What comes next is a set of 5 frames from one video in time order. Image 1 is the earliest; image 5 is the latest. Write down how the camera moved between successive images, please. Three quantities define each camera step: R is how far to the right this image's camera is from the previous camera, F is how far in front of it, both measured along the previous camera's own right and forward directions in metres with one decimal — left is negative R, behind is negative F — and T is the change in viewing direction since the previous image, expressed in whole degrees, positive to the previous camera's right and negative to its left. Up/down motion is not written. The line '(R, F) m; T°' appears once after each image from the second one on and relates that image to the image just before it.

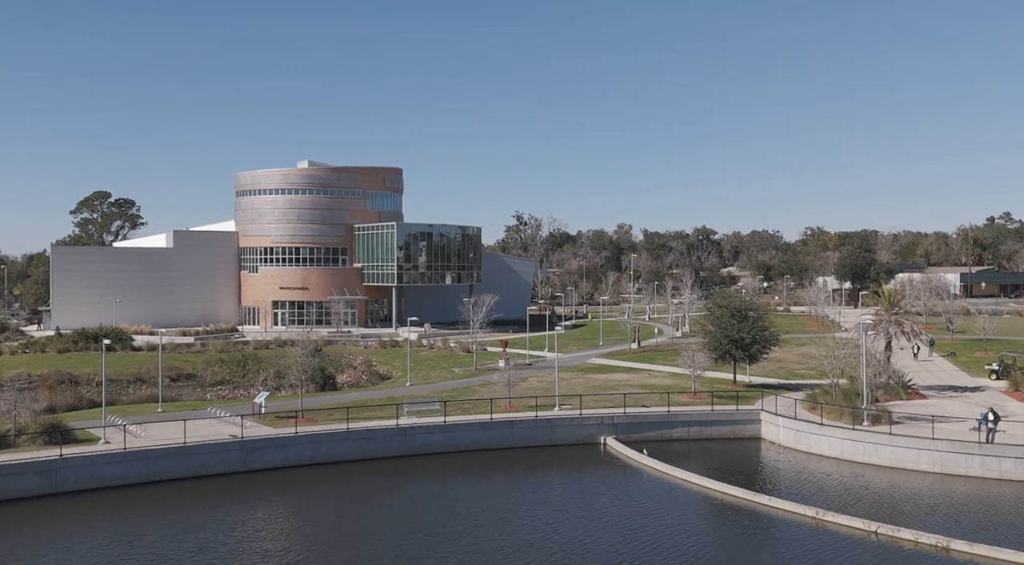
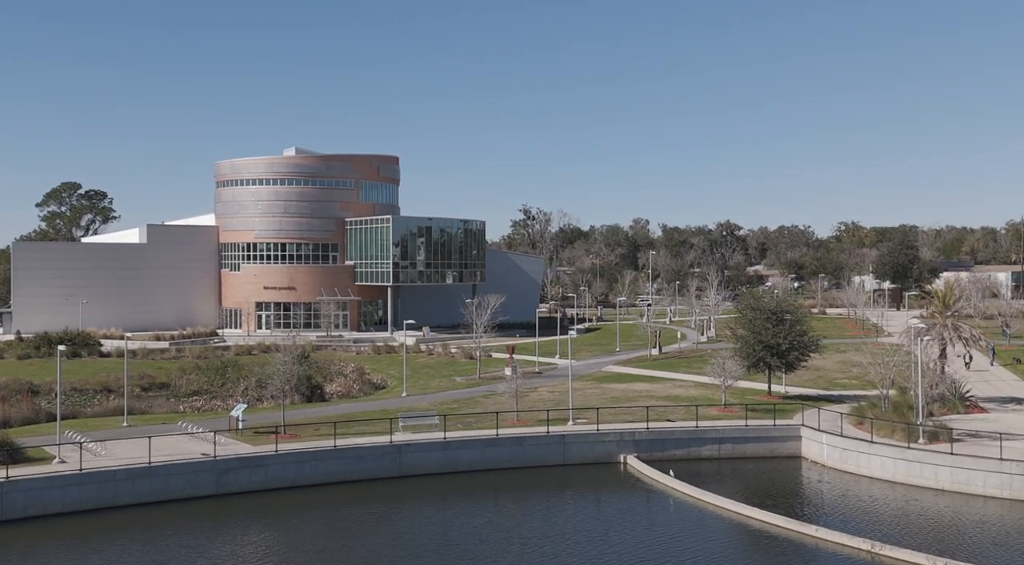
(-0.4, +6.1) m; 0°
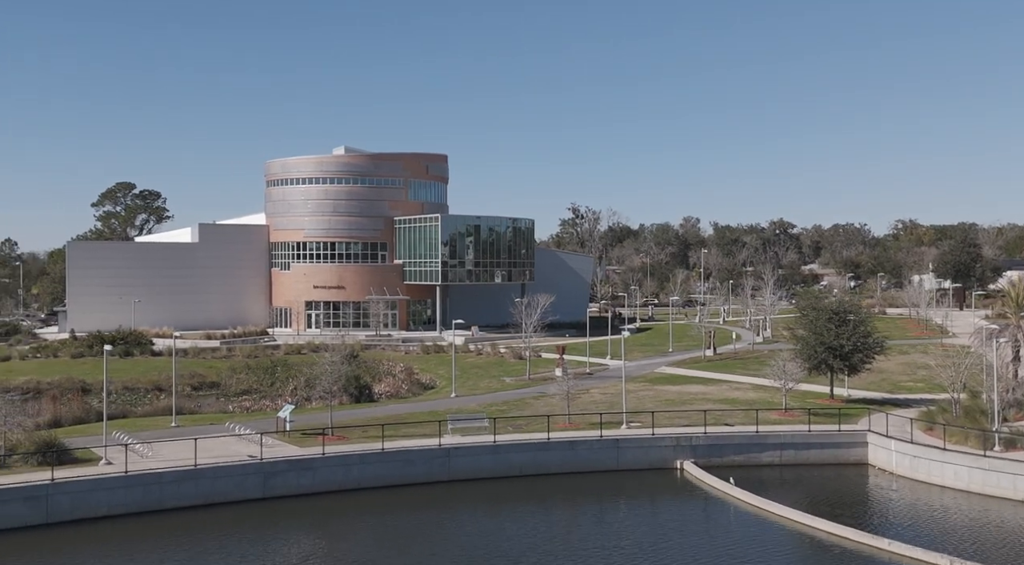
(-0.1, +0.8) m; -3°
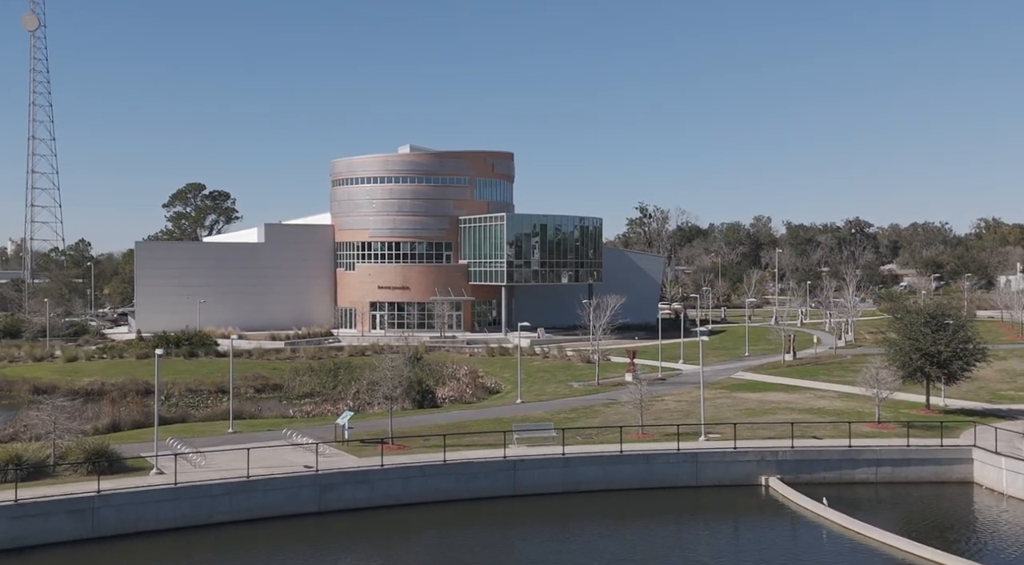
(-0.1, +1.7) m; -4°
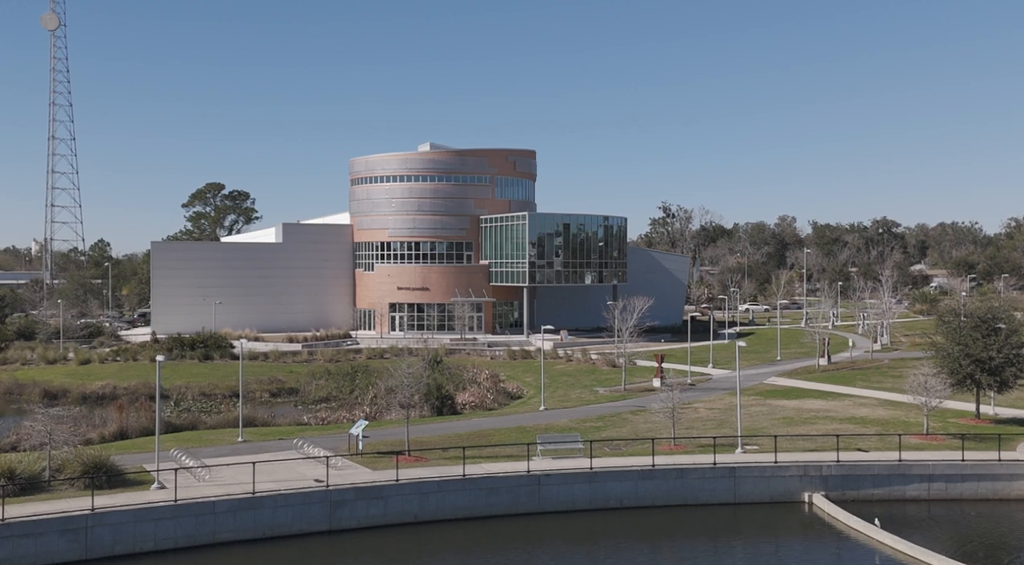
(-0.1, +1.7) m; -1°
